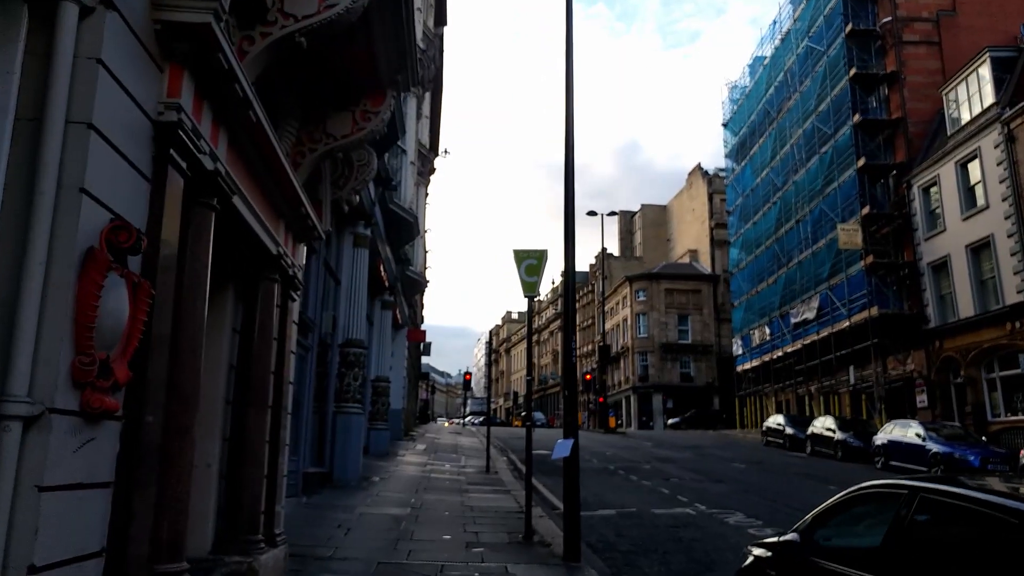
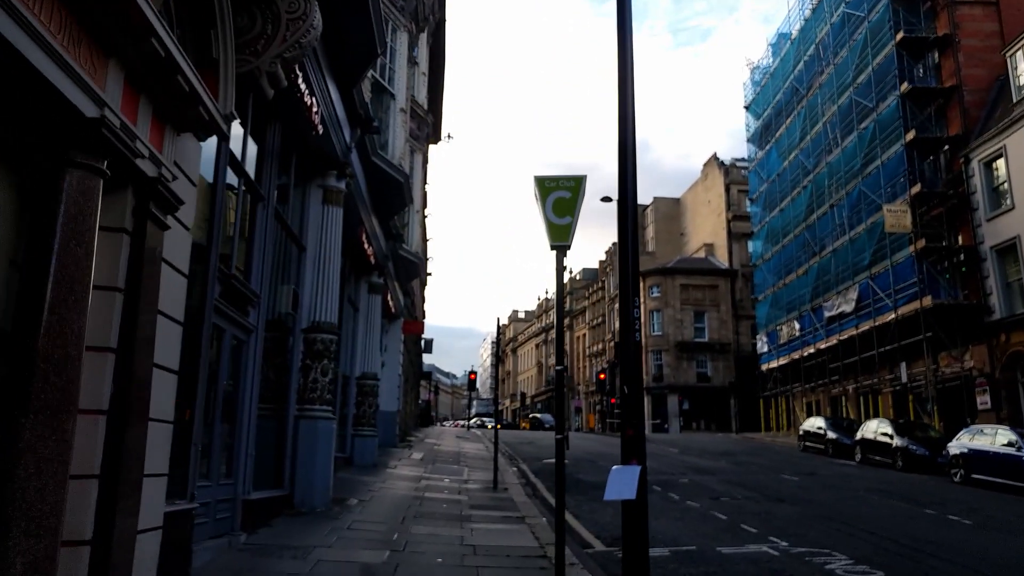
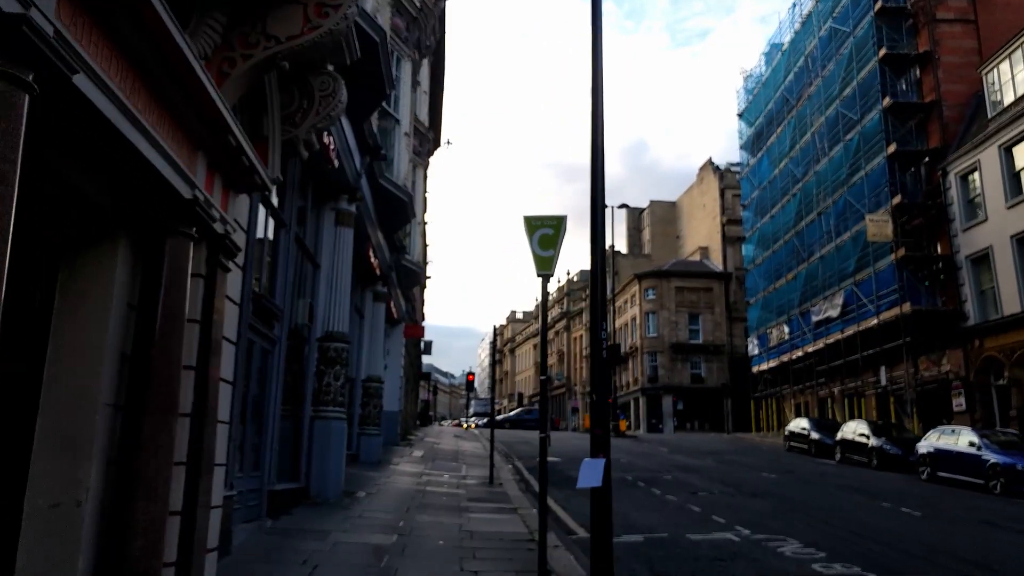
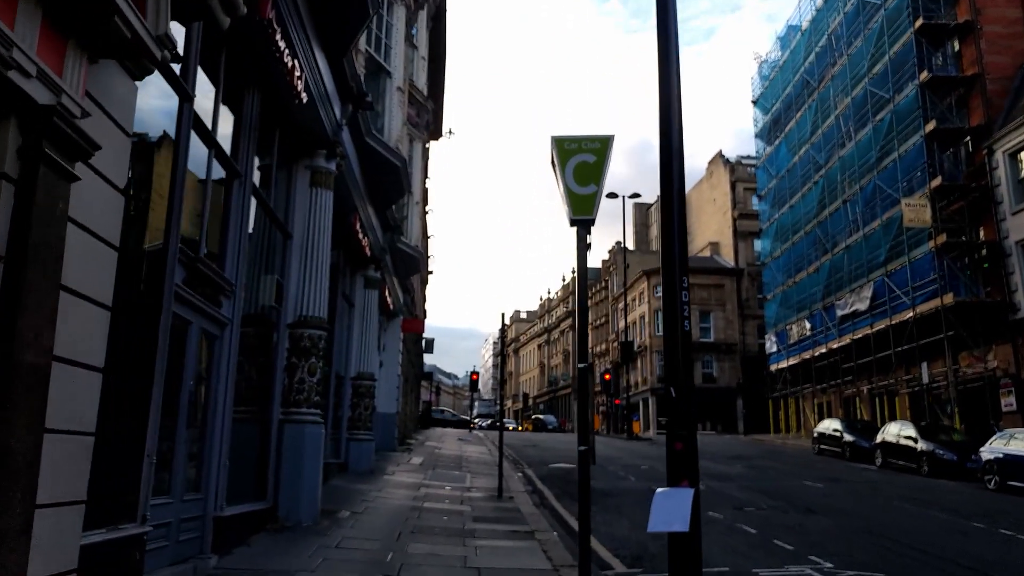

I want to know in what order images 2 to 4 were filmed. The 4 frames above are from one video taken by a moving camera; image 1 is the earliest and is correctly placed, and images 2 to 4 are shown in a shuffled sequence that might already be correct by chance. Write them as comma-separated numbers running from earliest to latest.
3, 2, 4
